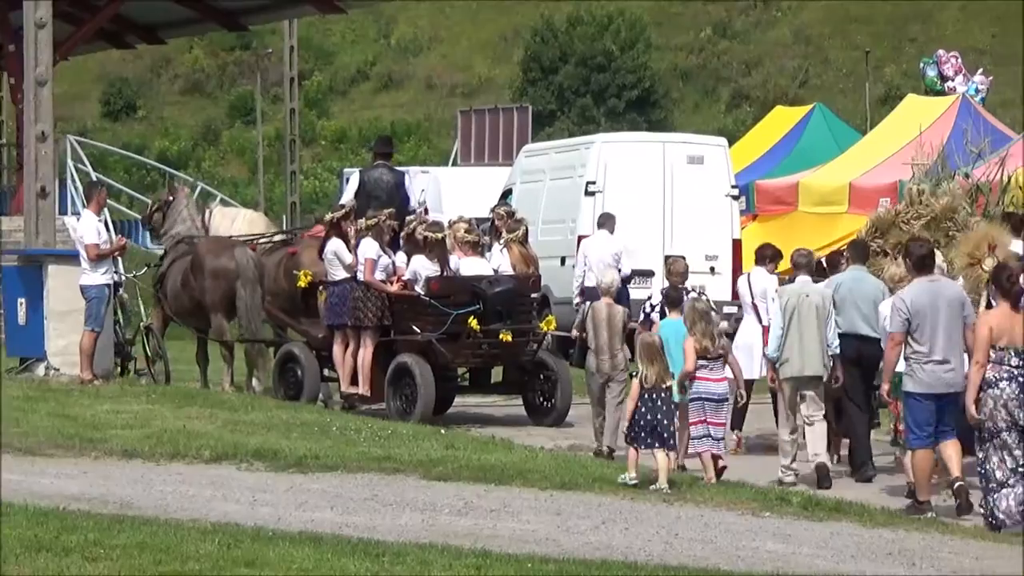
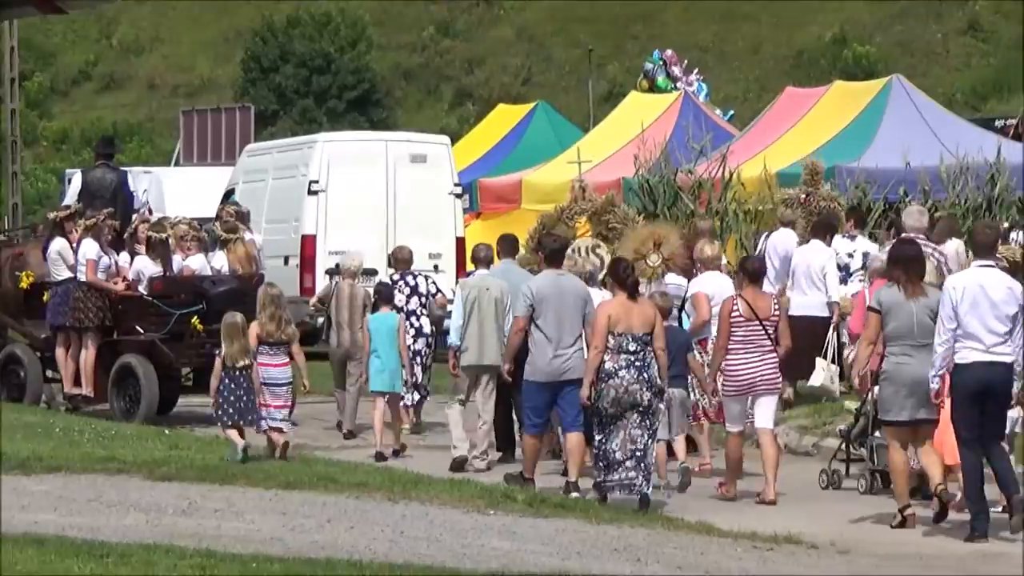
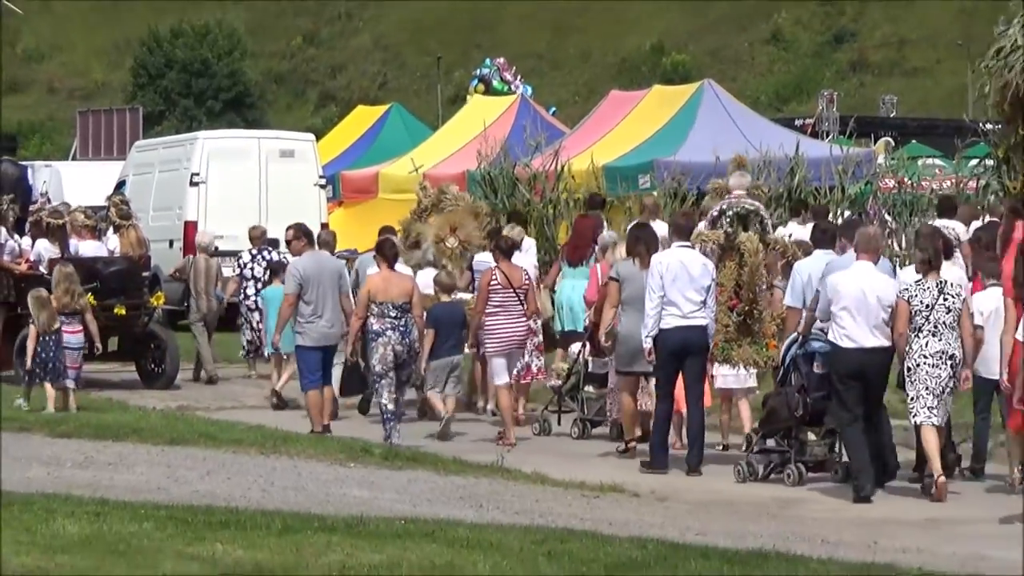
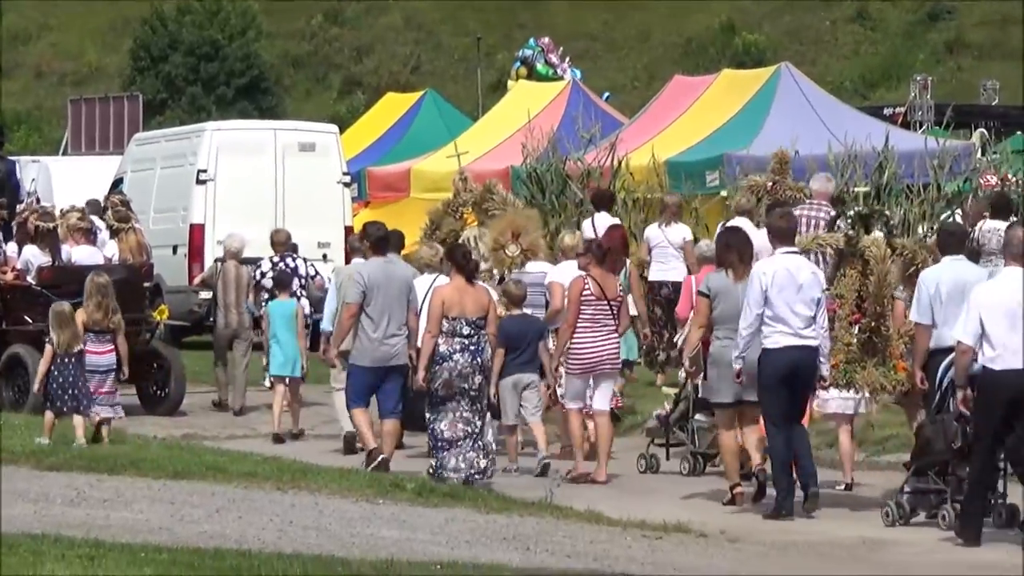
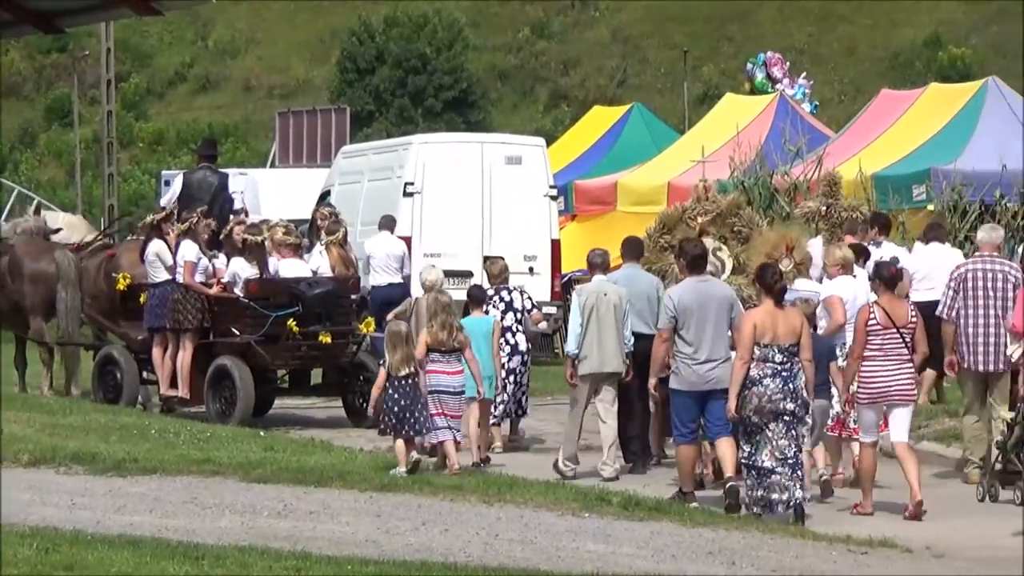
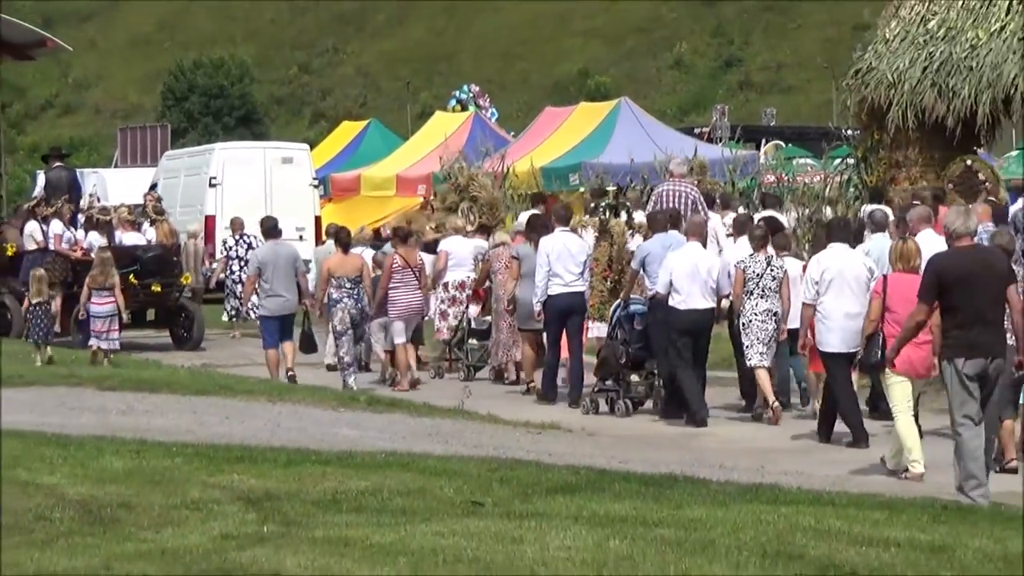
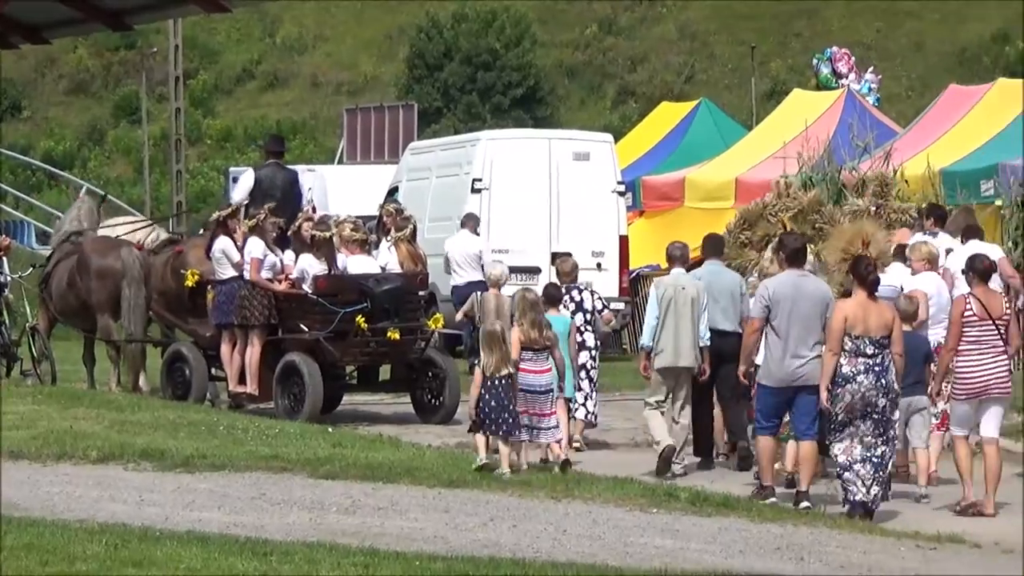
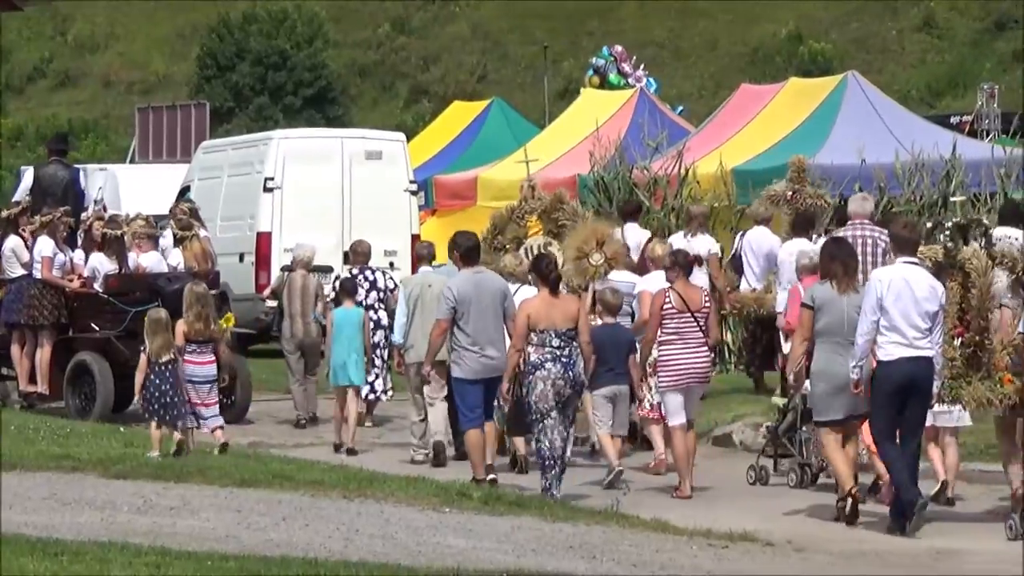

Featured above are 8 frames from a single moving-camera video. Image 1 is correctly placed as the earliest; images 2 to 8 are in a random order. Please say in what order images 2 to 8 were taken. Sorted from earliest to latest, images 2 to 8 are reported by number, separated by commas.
7, 5, 2, 8, 4, 3, 6
